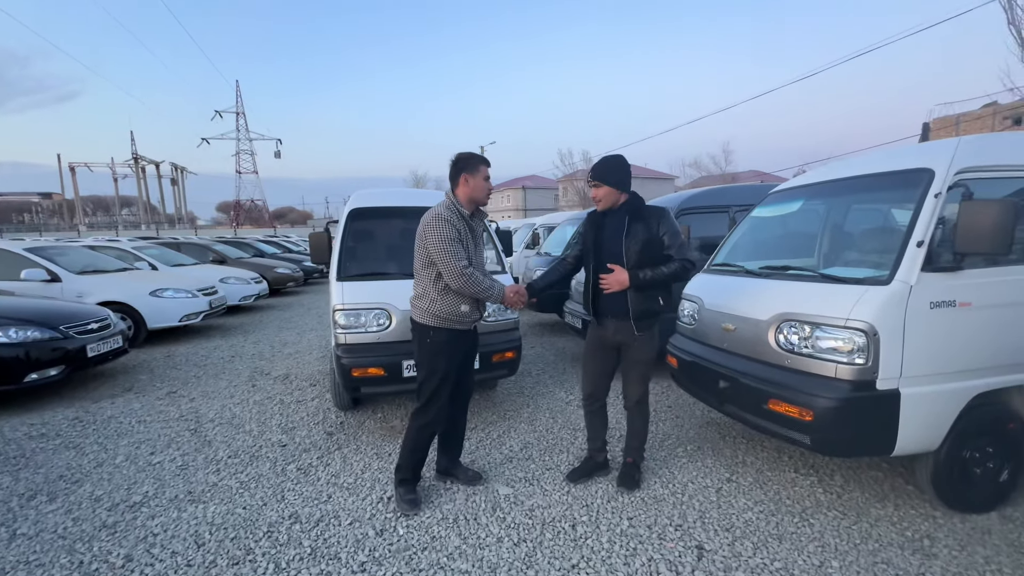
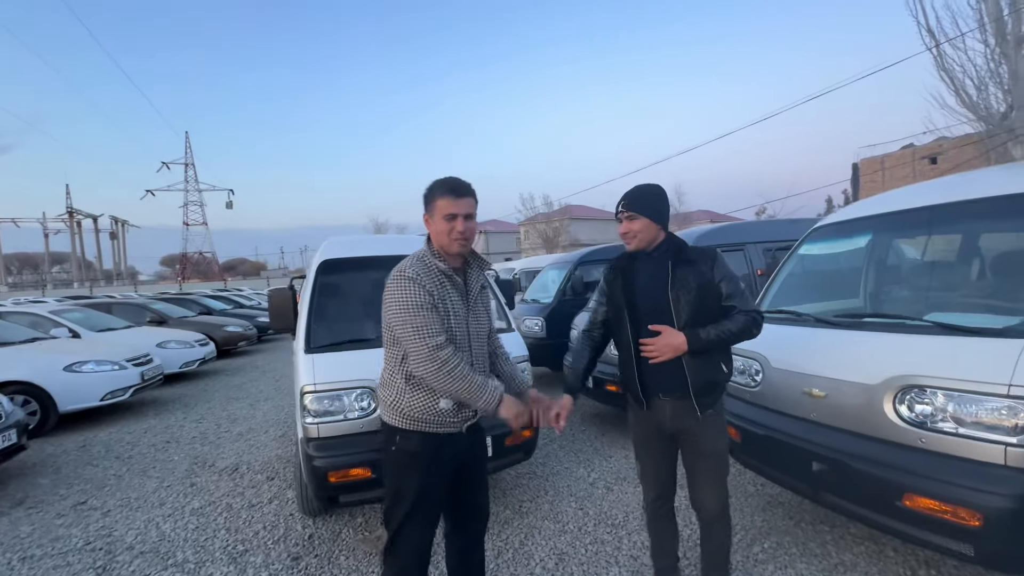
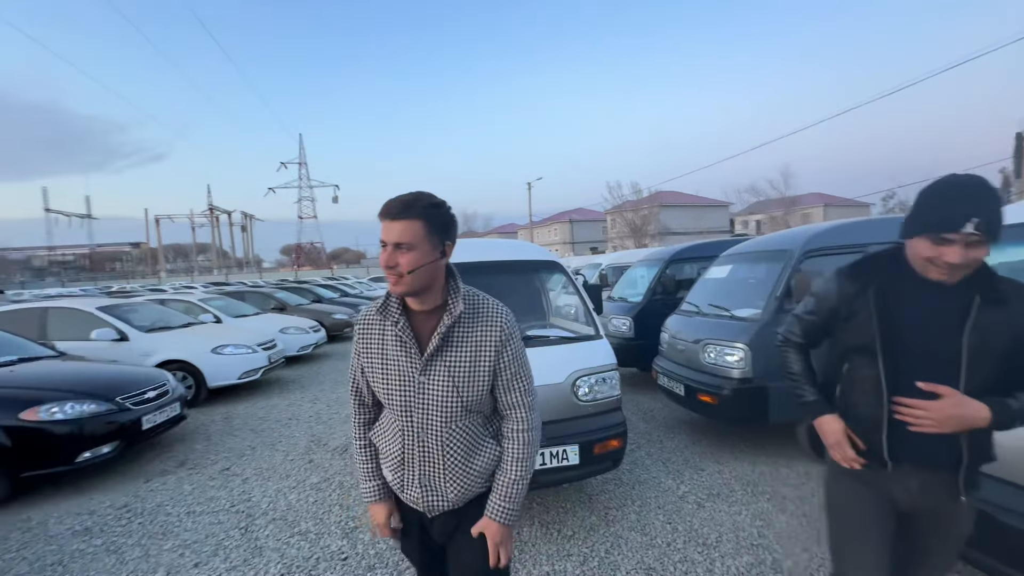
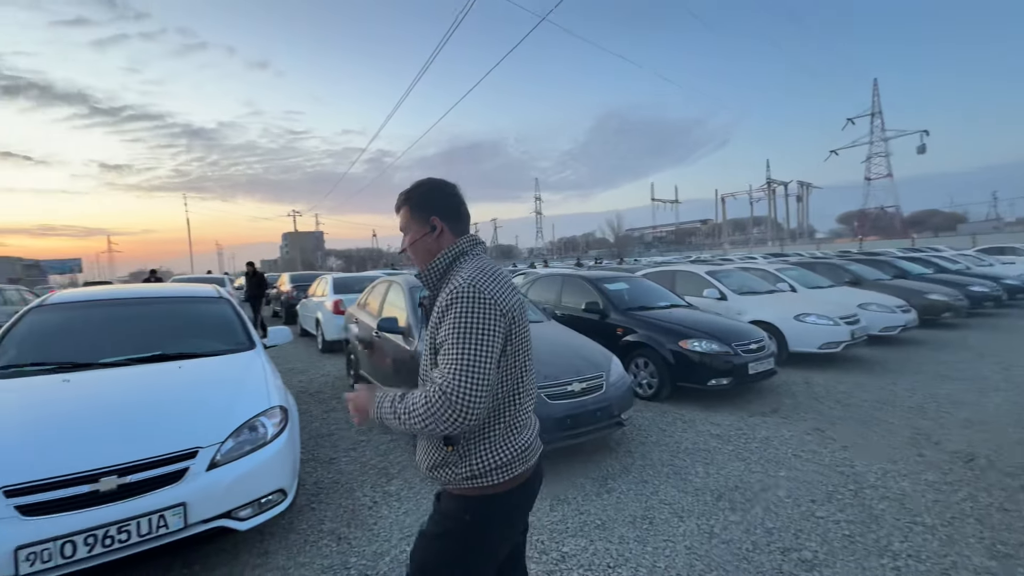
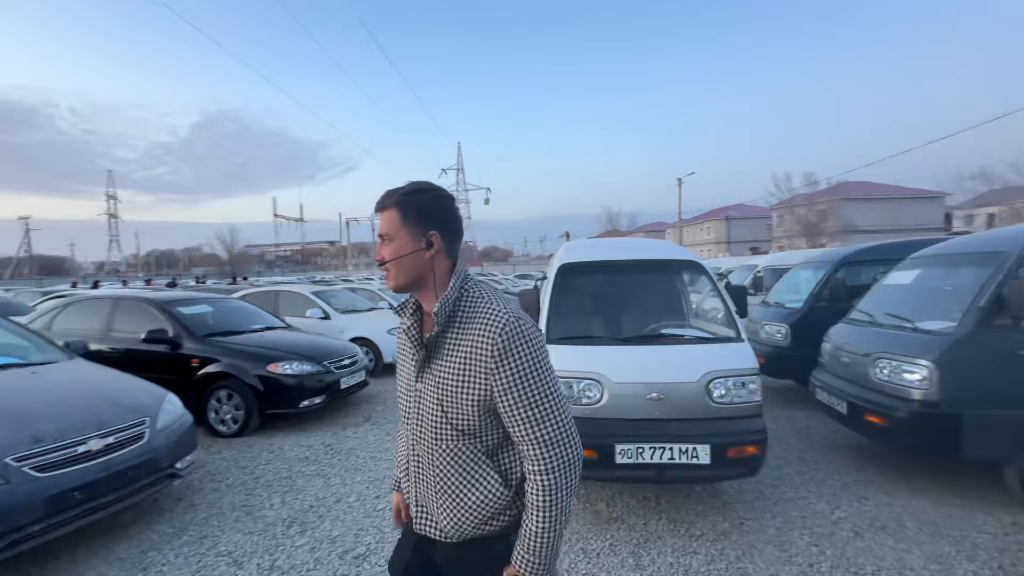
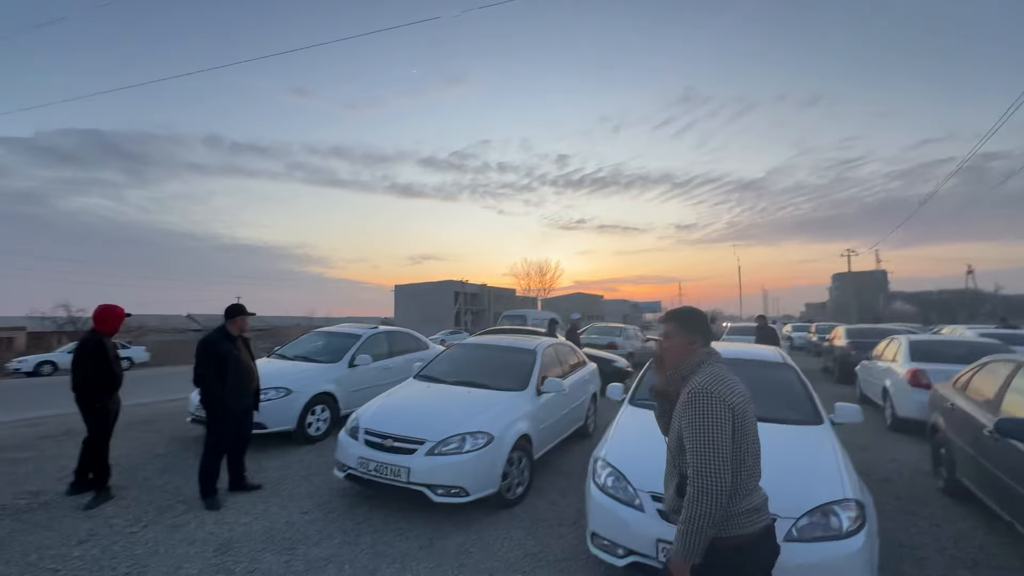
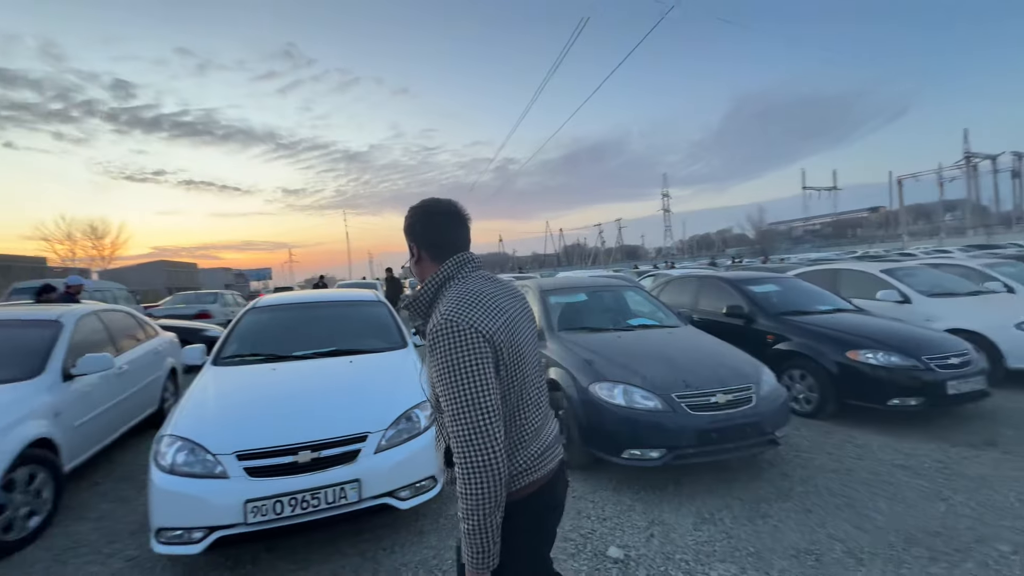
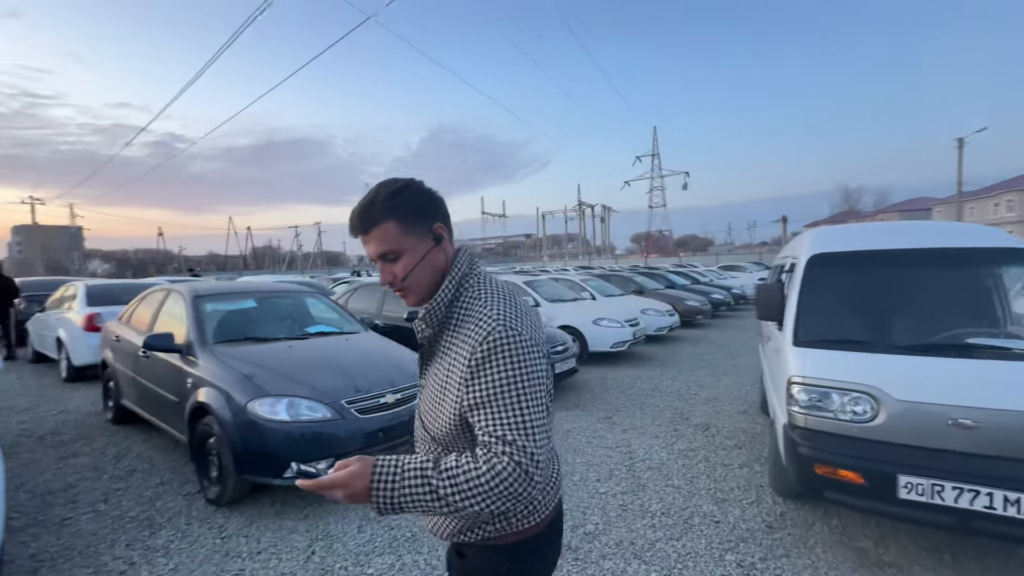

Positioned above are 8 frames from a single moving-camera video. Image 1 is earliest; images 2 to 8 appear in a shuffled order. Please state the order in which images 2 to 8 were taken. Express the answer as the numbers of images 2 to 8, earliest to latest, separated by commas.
2, 3, 5, 8, 4, 7, 6
